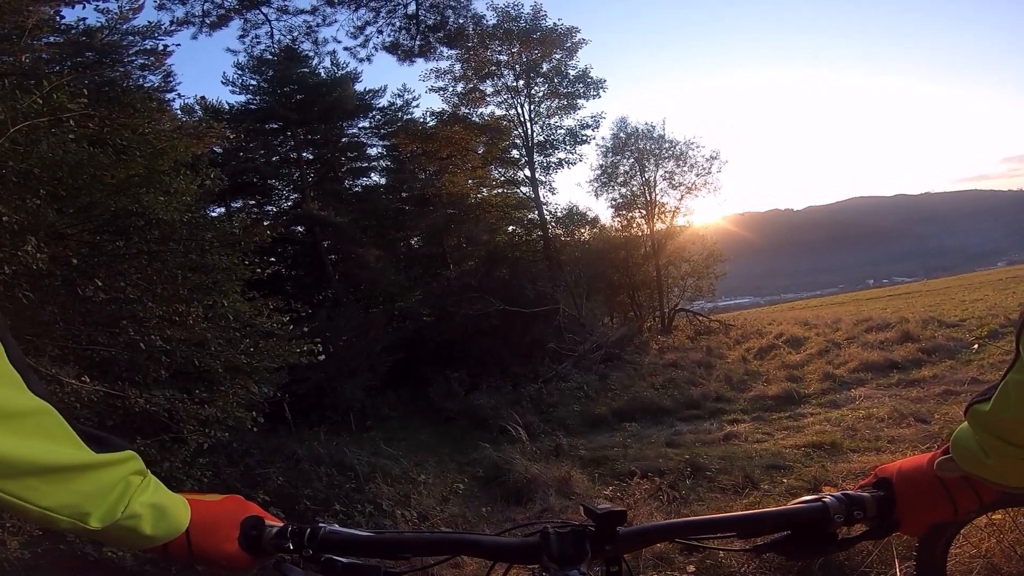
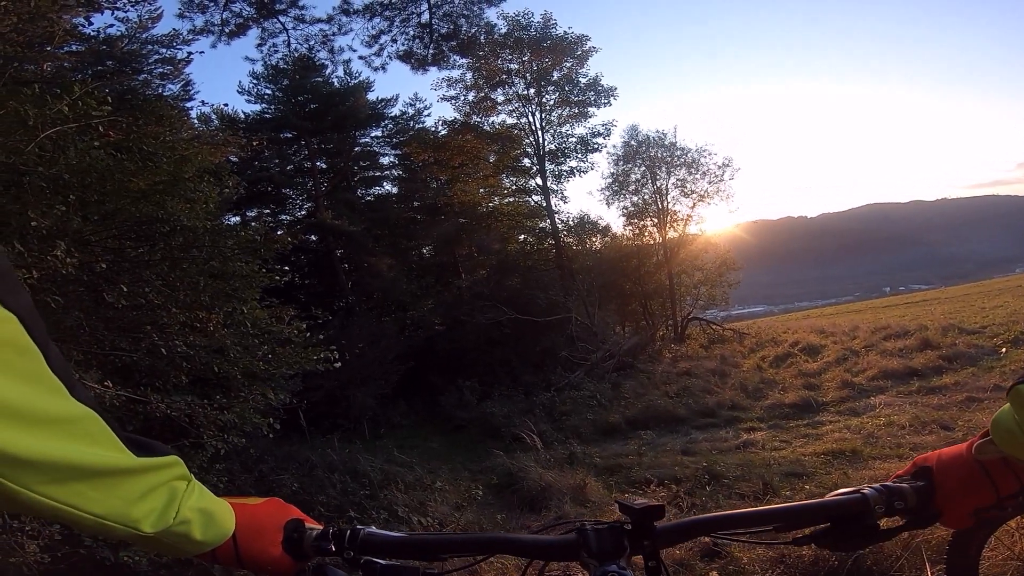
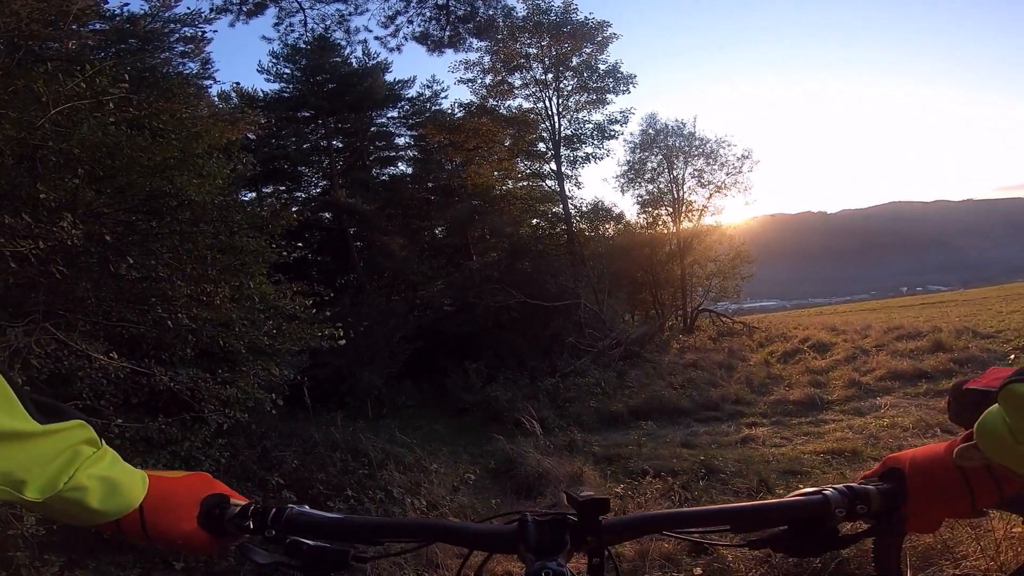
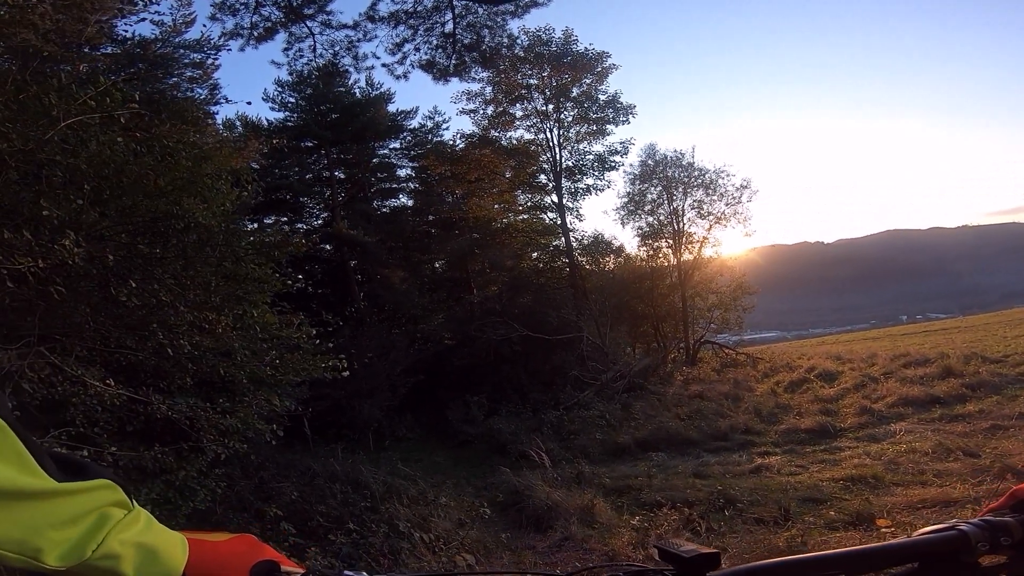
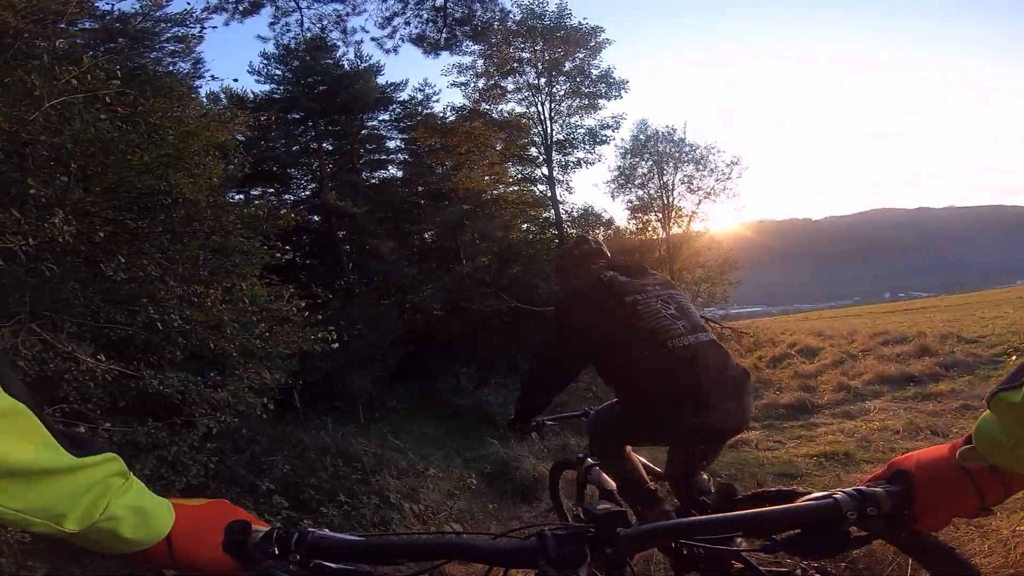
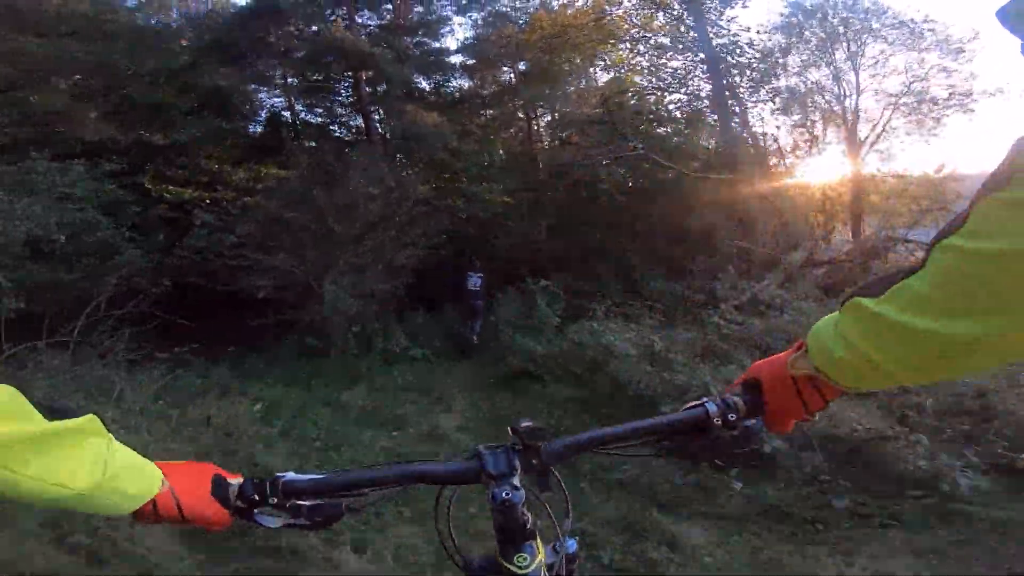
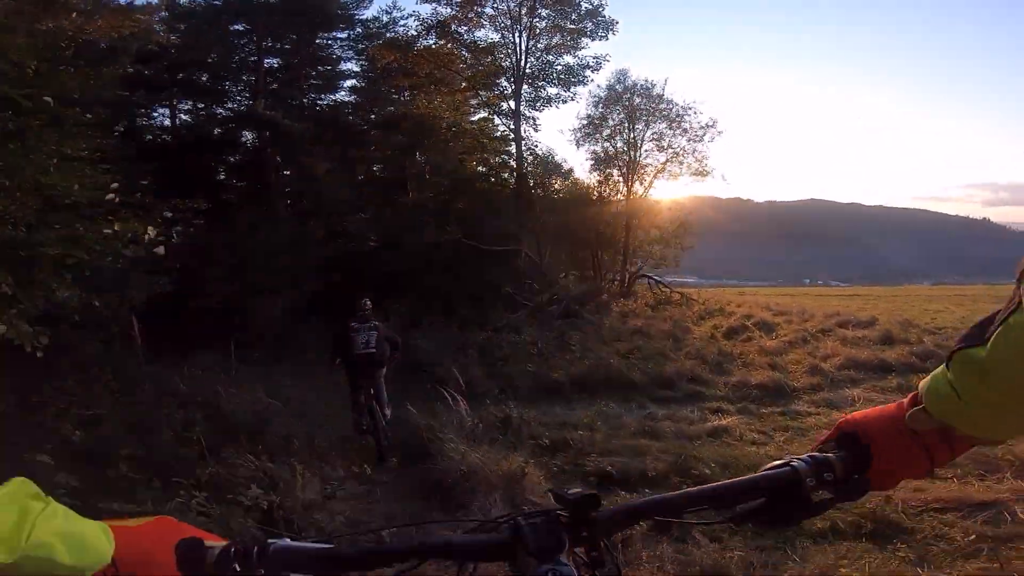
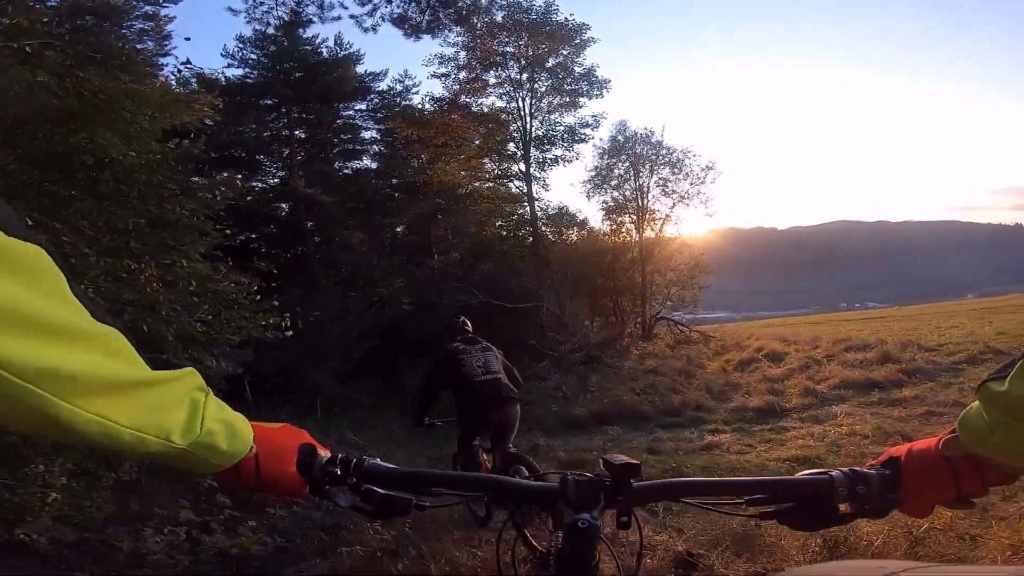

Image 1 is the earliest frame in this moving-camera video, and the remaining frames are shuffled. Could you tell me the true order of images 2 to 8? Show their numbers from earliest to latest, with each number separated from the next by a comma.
2, 4, 3, 5, 8, 7, 6
